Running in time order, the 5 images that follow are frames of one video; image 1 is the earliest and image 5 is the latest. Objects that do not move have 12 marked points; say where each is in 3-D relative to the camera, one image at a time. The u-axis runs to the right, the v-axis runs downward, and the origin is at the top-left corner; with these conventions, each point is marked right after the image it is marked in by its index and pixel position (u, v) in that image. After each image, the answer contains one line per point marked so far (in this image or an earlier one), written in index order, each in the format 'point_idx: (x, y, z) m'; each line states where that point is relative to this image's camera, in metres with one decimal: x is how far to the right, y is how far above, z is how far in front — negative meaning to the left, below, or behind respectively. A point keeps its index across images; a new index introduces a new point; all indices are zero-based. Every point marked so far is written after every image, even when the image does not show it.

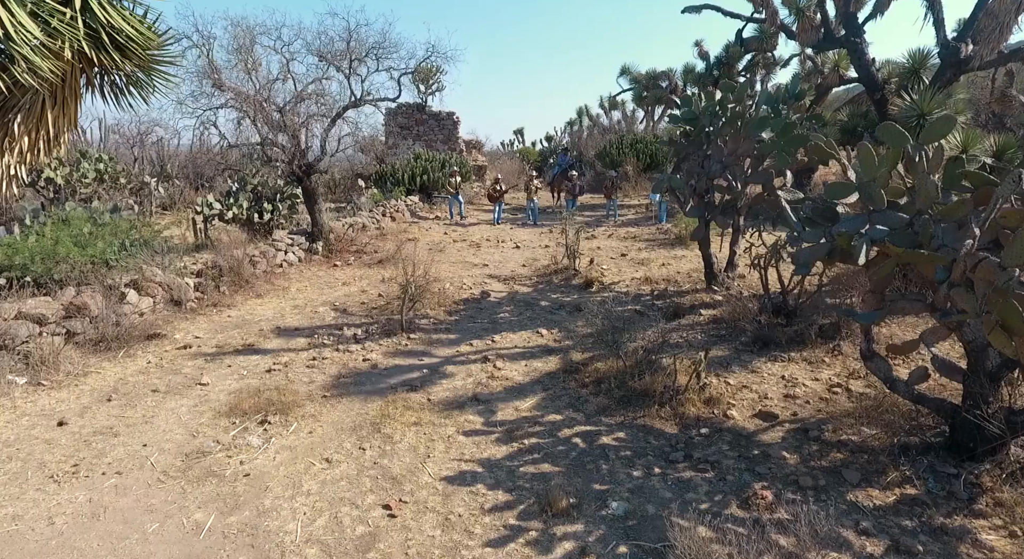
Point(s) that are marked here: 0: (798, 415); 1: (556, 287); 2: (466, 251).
0: (+1.7, -0.8, +3.6) m
1: (+0.5, -0.1, +7.0) m
2: (-0.7, +0.4, +9.0) m
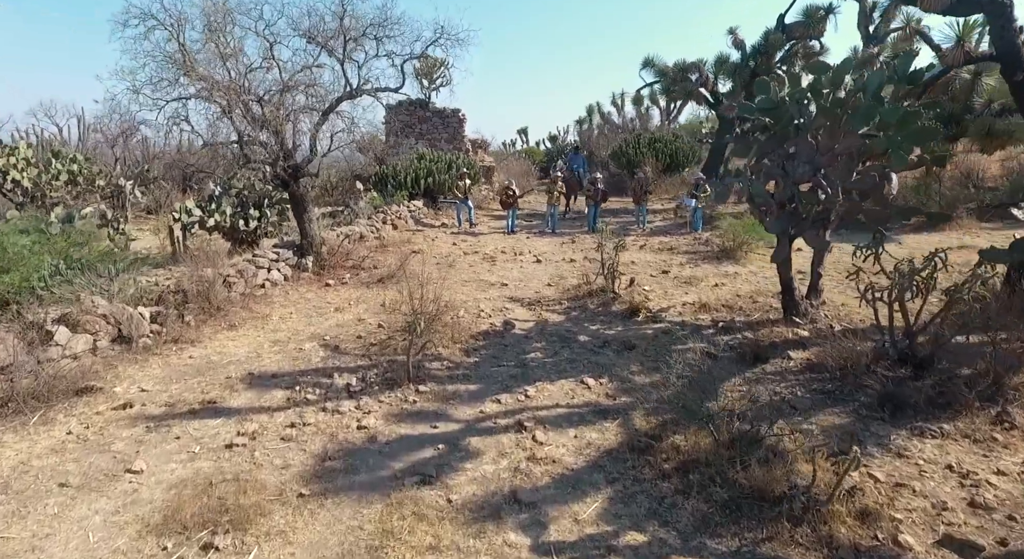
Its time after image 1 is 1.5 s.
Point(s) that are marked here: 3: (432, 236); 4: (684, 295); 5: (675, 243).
0: (+1.9, -1.0, +2.4) m
1: (+0.7, -0.3, +5.8) m
2: (-0.4, +0.2, +7.8) m
3: (-1.2, +0.7, +9.9) m
4: (+1.7, -0.2, +6.3) m
5: (+2.3, +0.5, +8.9) m
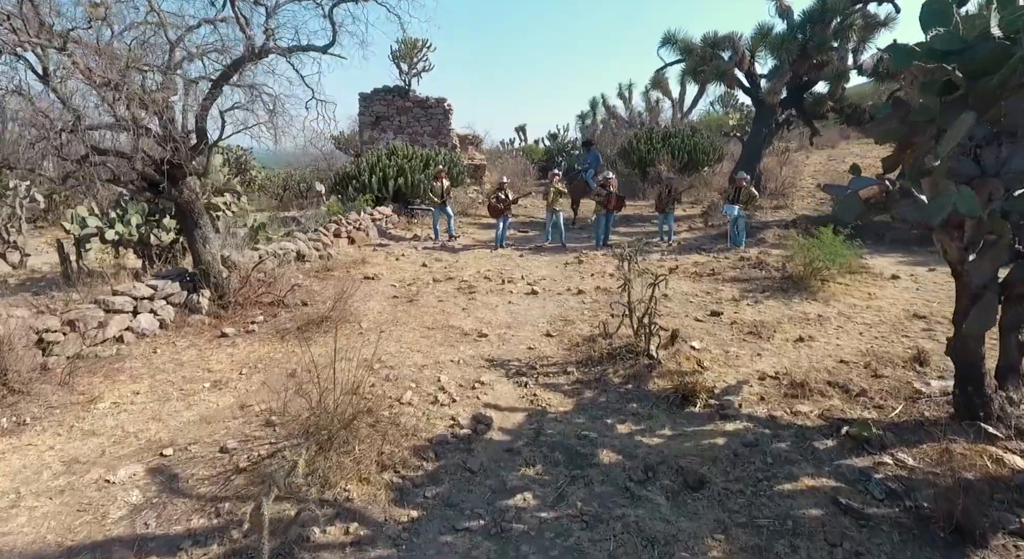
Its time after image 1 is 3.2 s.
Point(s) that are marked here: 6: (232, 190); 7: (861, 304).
0: (+1.8, -1.4, +0.2) m
1: (+0.6, -0.7, +3.6) m
2: (-0.5, -0.2, +5.6) m
3: (-1.4, +0.3, +7.7) m
4: (+1.6, -0.5, +4.1) m
5: (+2.2, +0.1, +6.7) m
6: (-3.1, +1.0, +7.1) m
7: (+2.9, -0.2, +5.2) m
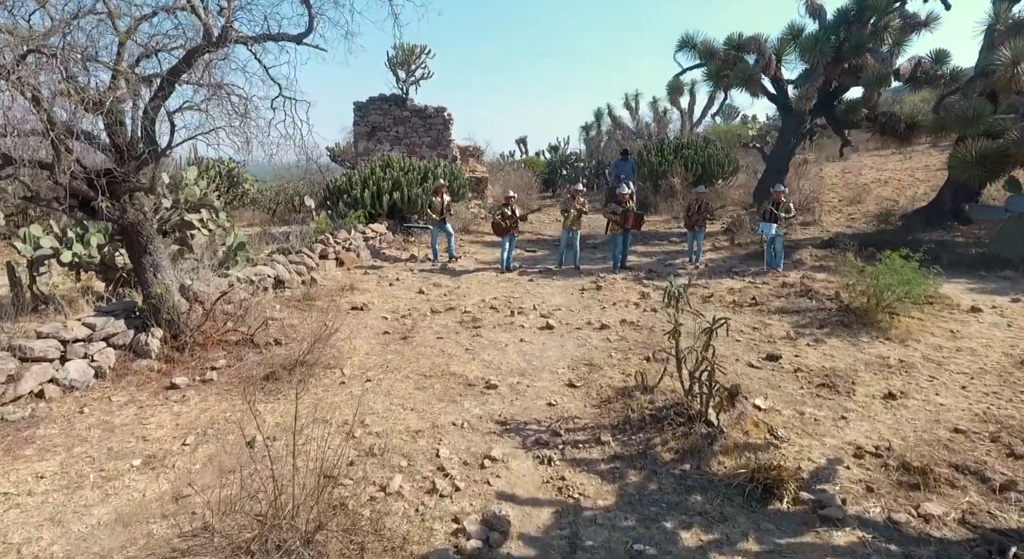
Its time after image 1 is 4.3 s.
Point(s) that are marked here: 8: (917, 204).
0: (+1.9, -1.5, -0.7) m
1: (+0.7, -0.9, +2.7) m
2: (-0.4, -0.5, +4.7) m
3: (-1.3, 0.0, +6.8) m
4: (+1.7, -0.8, +3.2) m
5: (+2.3, -0.1, +5.8) m
6: (-3.0, +0.7, +6.3) m
7: (+3.0, -0.5, +4.3) m
8: (+7.2, +1.3, +11.2) m
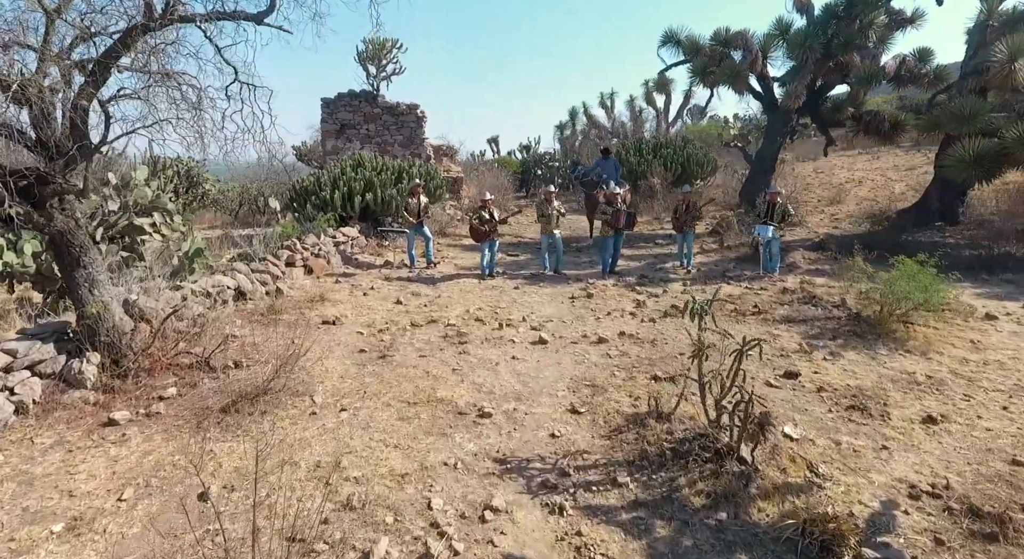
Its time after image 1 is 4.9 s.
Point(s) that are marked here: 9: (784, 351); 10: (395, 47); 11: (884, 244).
0: (+2.1, -1.6, -1.1) m
1: (+0.7, -1.0, +2.3) m
2: (-0.5, -0.5, +4.3) m
3: (-1.5, -0.1, +6.3) m
4: (+1.7, -0.8, +2.8) m
5: (+2.2, -0.2, +5.5) m
6: (-3.2, +0.6, +5.7) m
7: (+2.9, -0.5, +4.0) m
8: (+6.8, +1.3, +11.0) m
9: (+1.8, -0.5, +4.3) m
10: (-2.3, +4.6, +12.5) m
11: (+4.3, +0.4, +7.3) m
